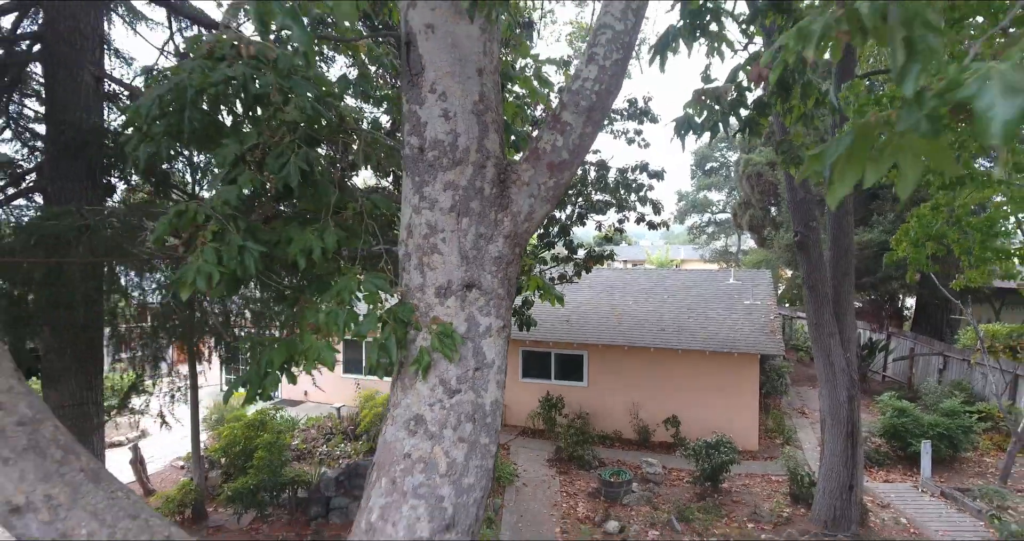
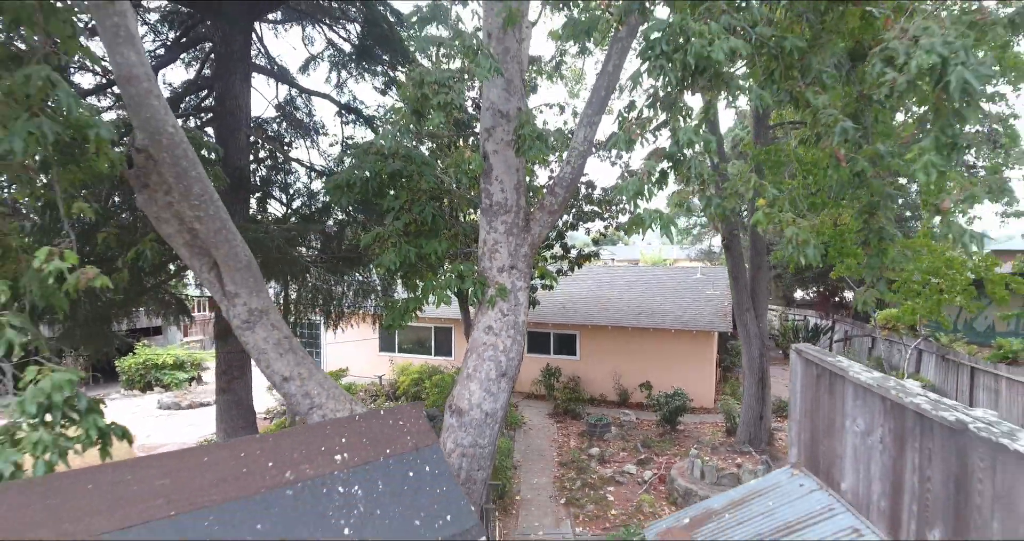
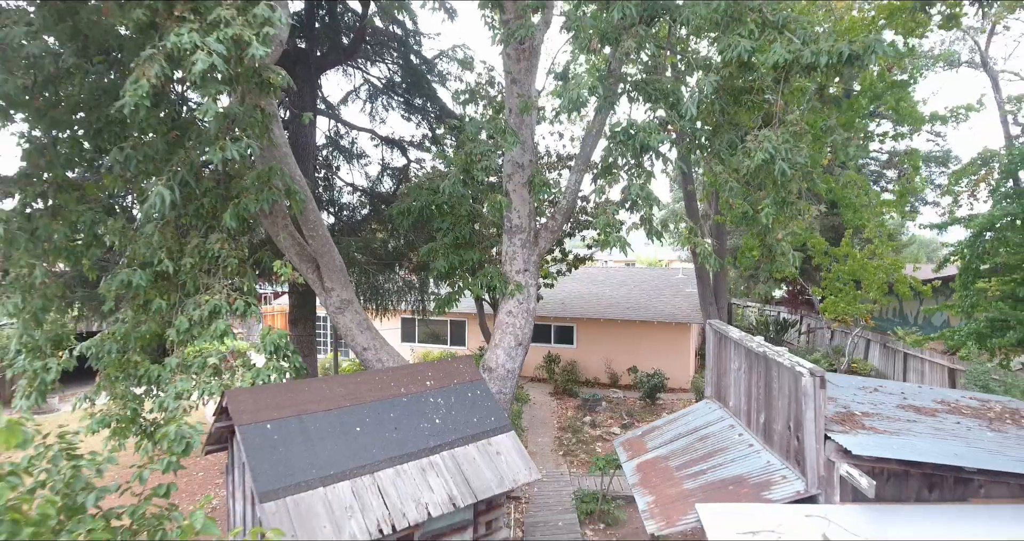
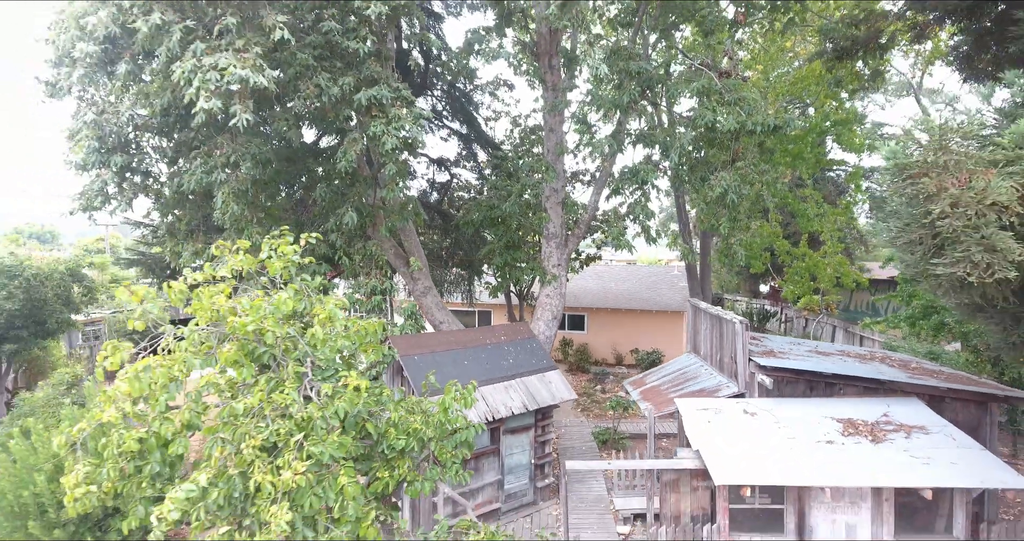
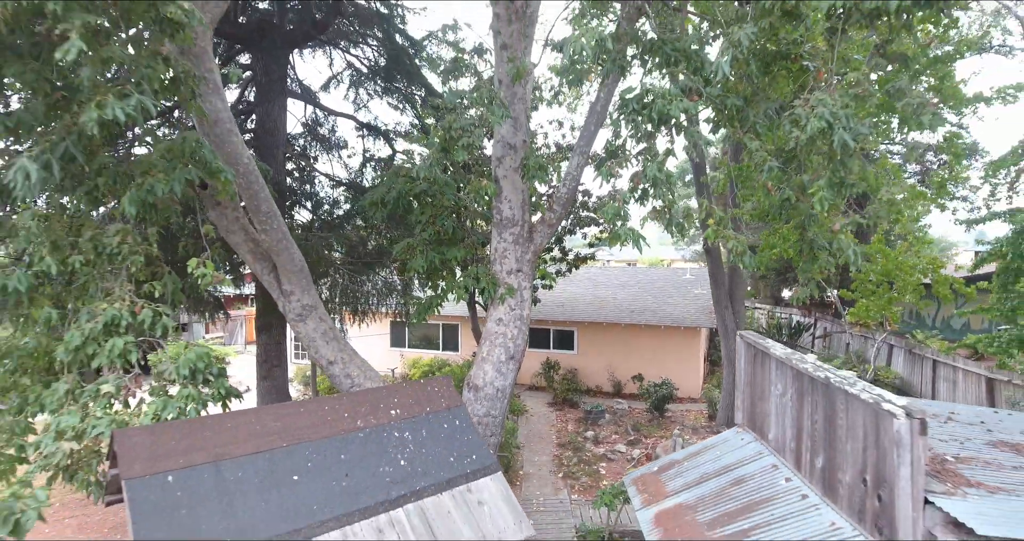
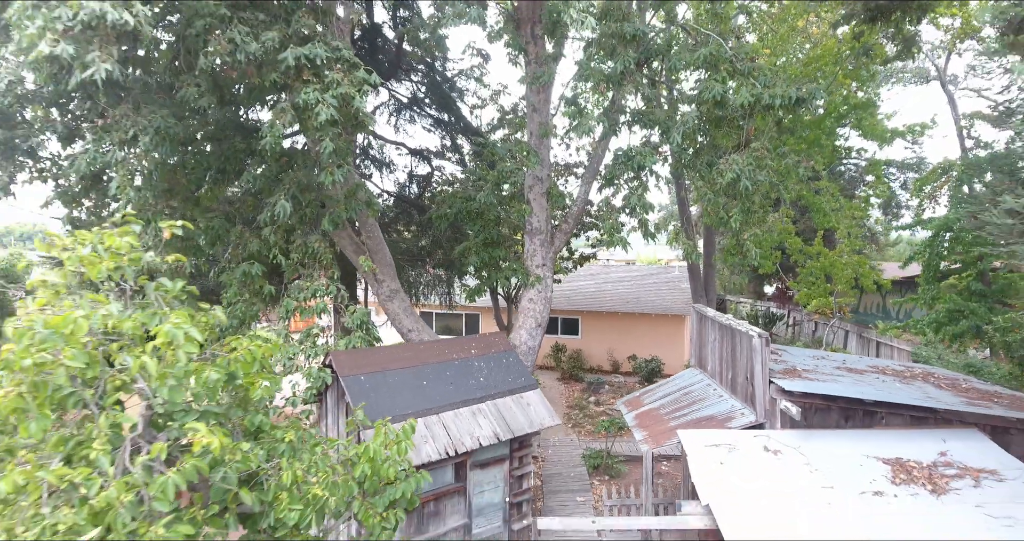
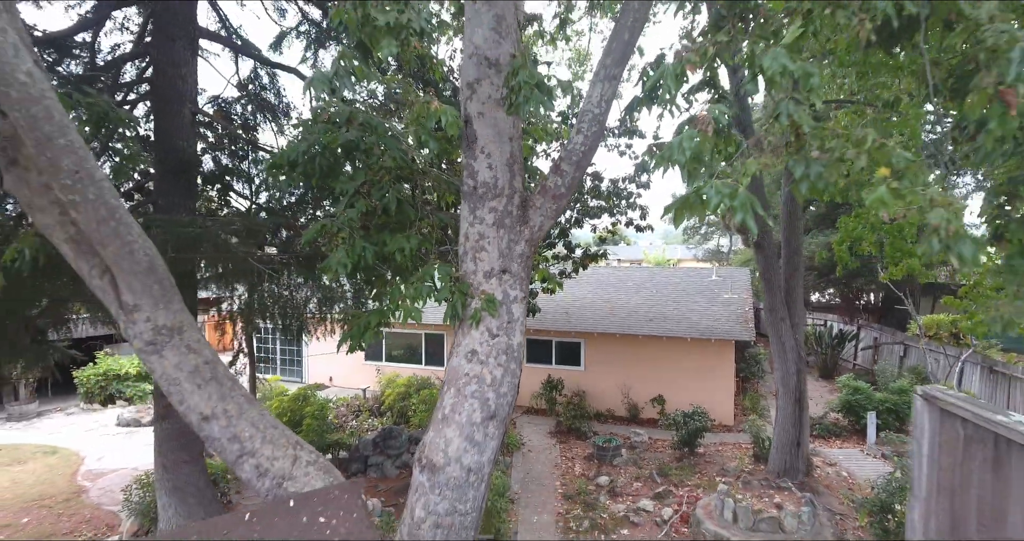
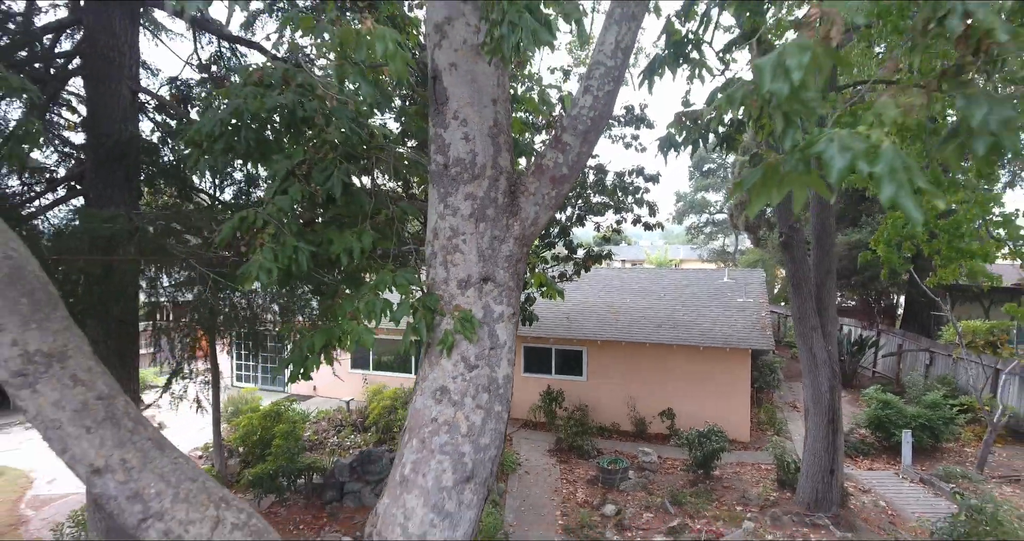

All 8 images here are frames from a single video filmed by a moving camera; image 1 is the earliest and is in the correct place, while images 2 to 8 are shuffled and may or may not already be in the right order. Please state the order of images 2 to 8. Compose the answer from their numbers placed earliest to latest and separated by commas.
8, 7, 2, 5, 3, 6, 4
